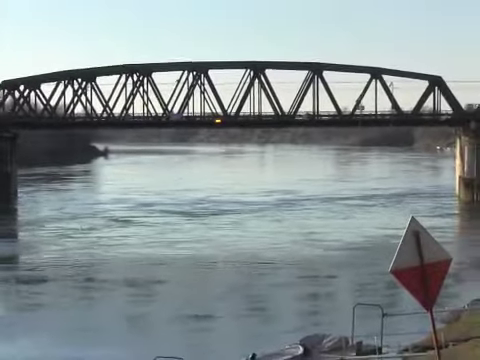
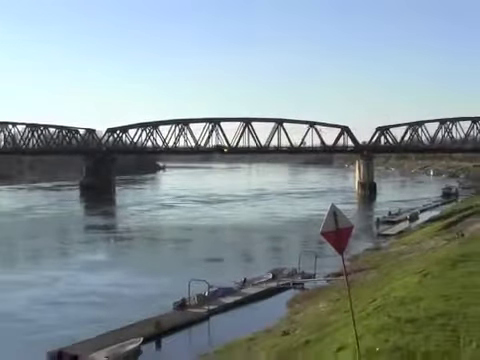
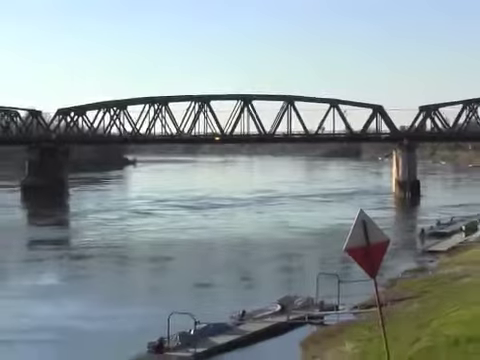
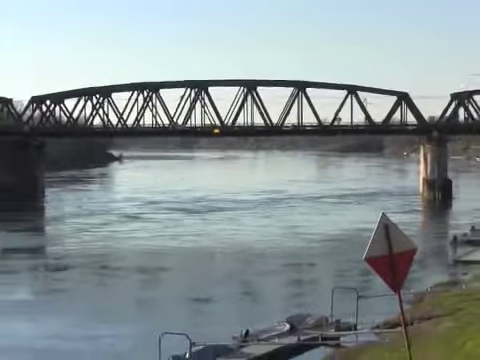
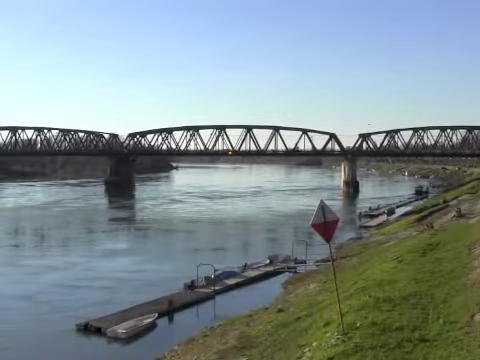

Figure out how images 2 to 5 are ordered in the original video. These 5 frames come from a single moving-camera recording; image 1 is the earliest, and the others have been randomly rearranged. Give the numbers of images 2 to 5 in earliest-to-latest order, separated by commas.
4, 3, 2, 5
